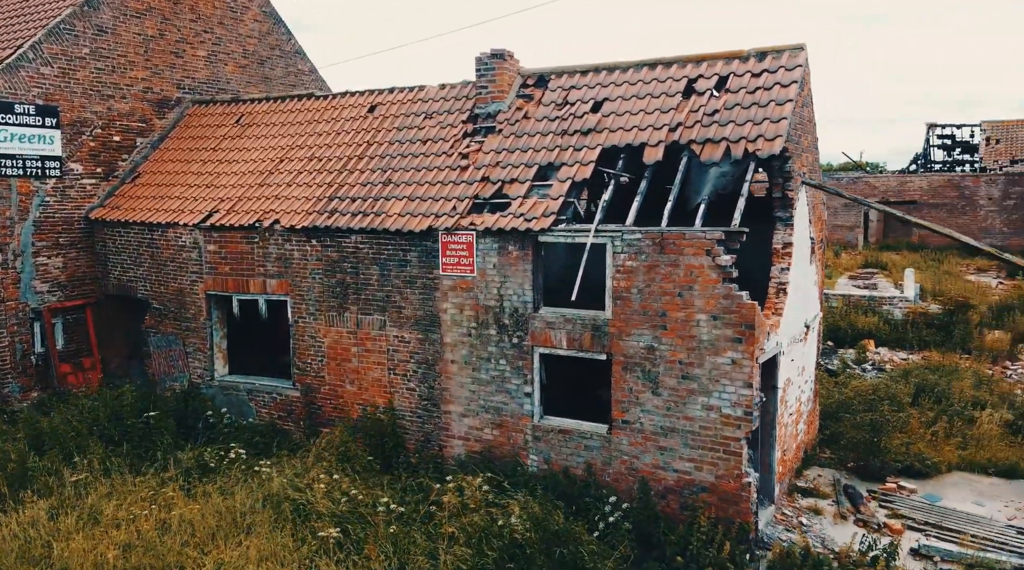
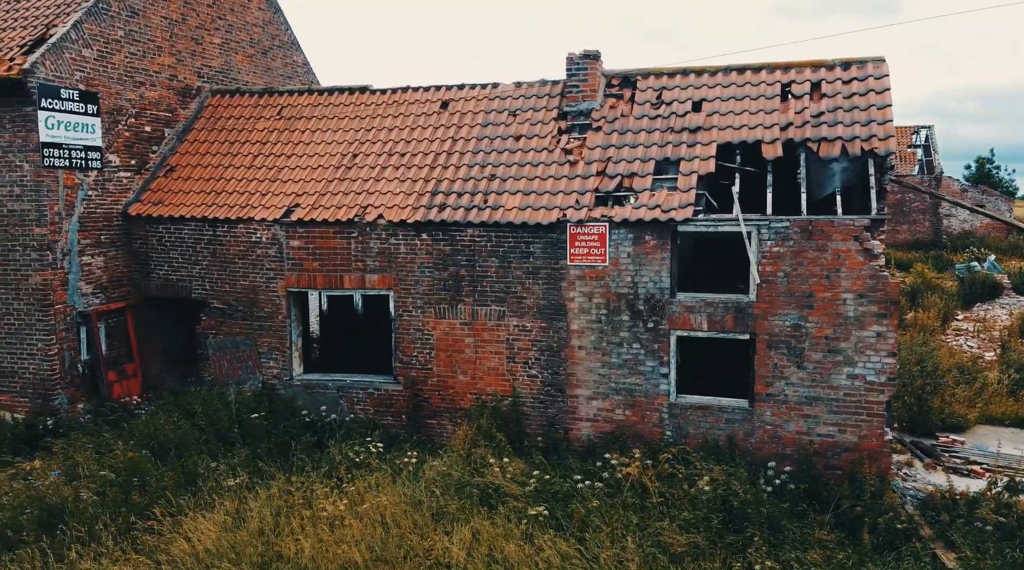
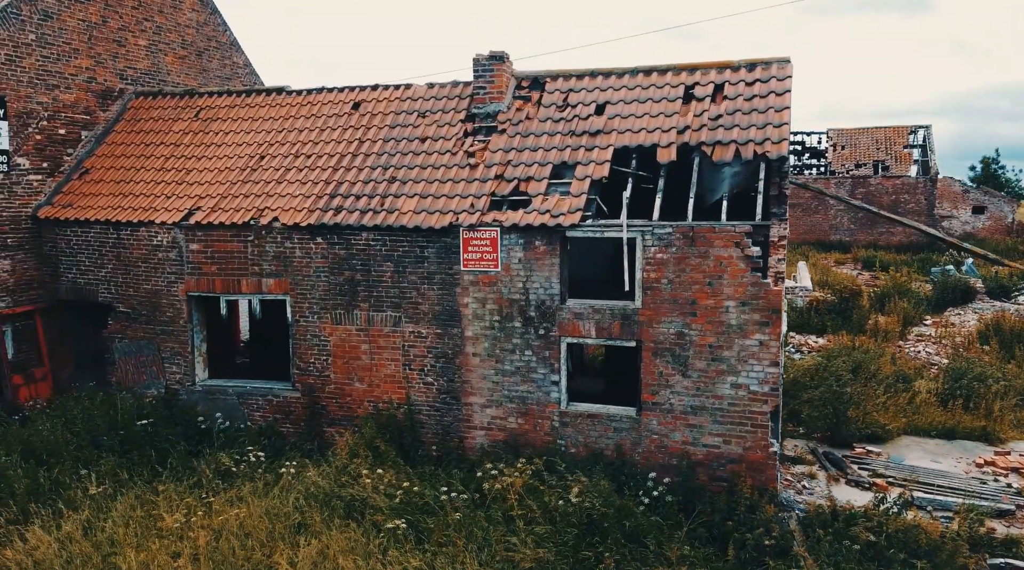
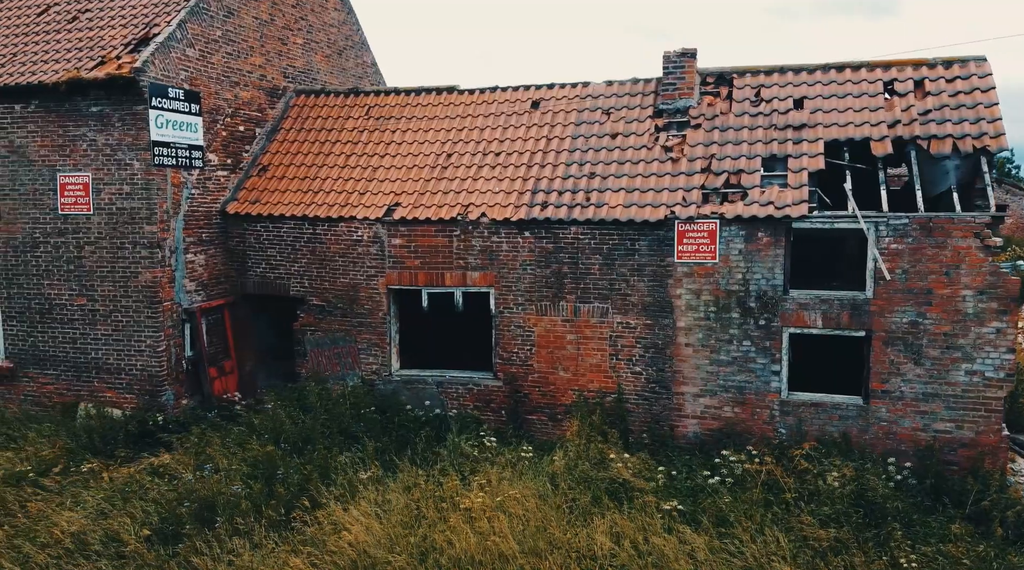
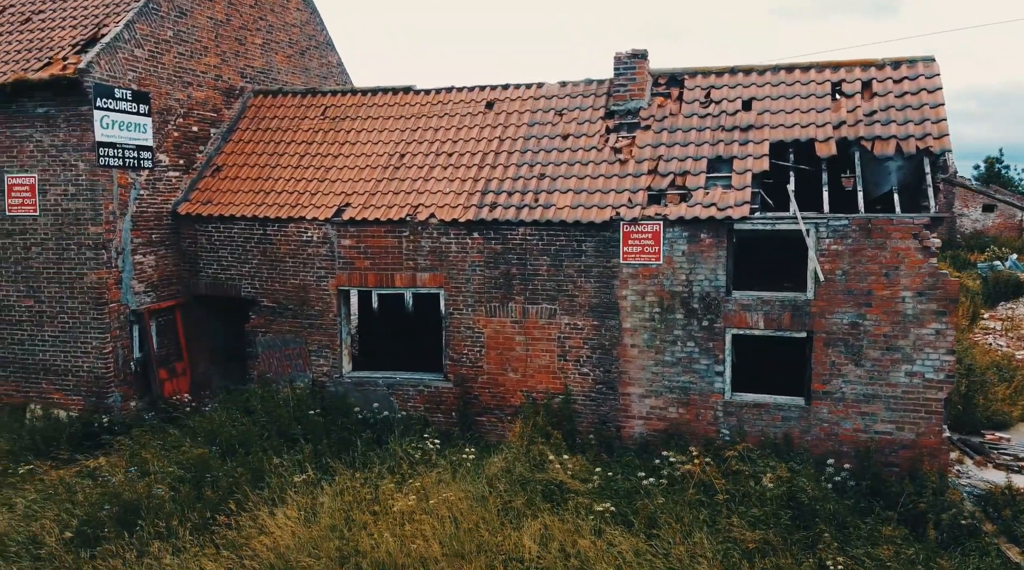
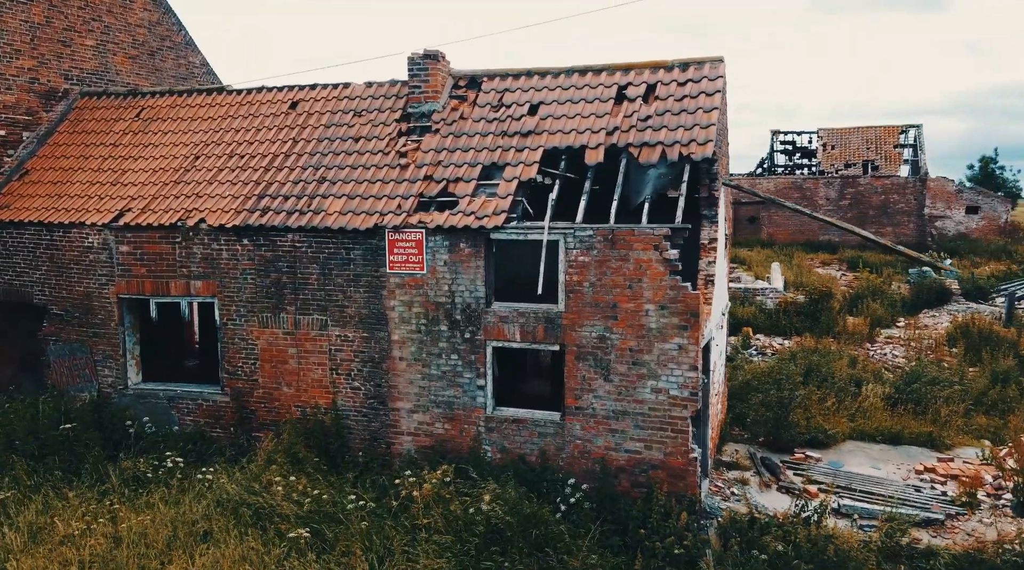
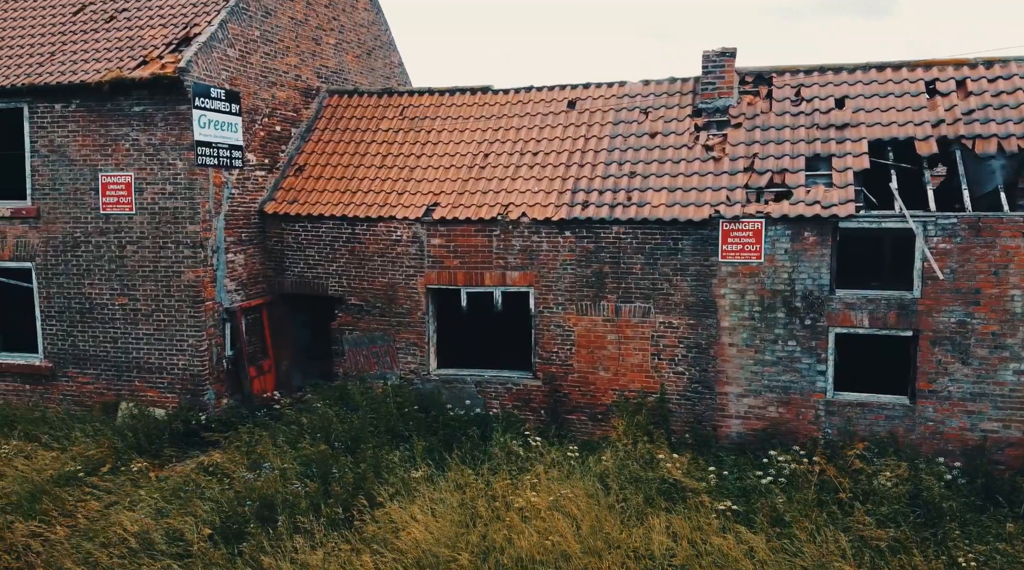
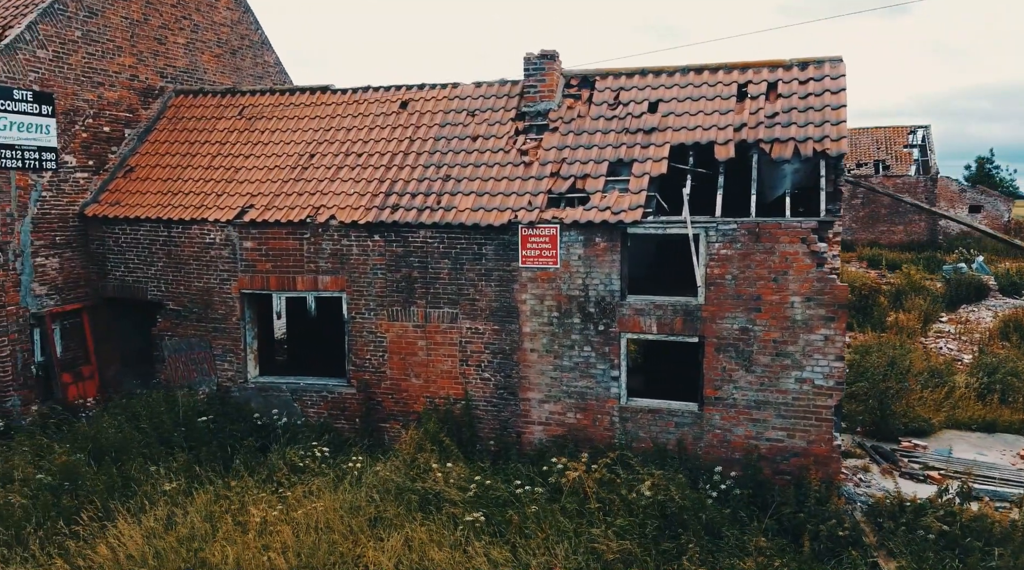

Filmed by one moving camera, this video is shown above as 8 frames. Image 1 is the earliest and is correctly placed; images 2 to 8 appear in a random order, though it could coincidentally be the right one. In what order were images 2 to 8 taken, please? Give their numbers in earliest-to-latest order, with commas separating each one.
6, 3, 8, 2, 5, 4, 7
